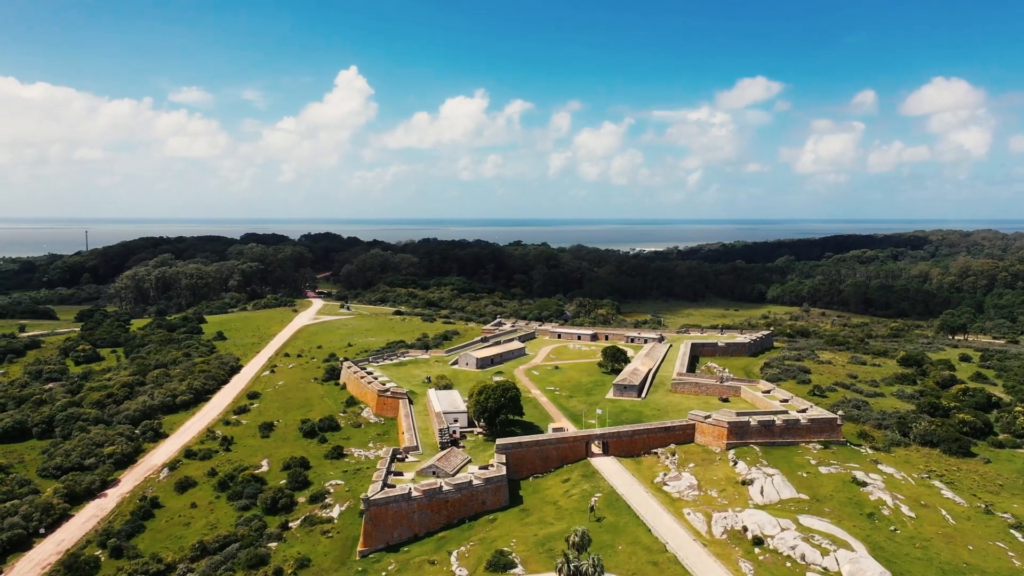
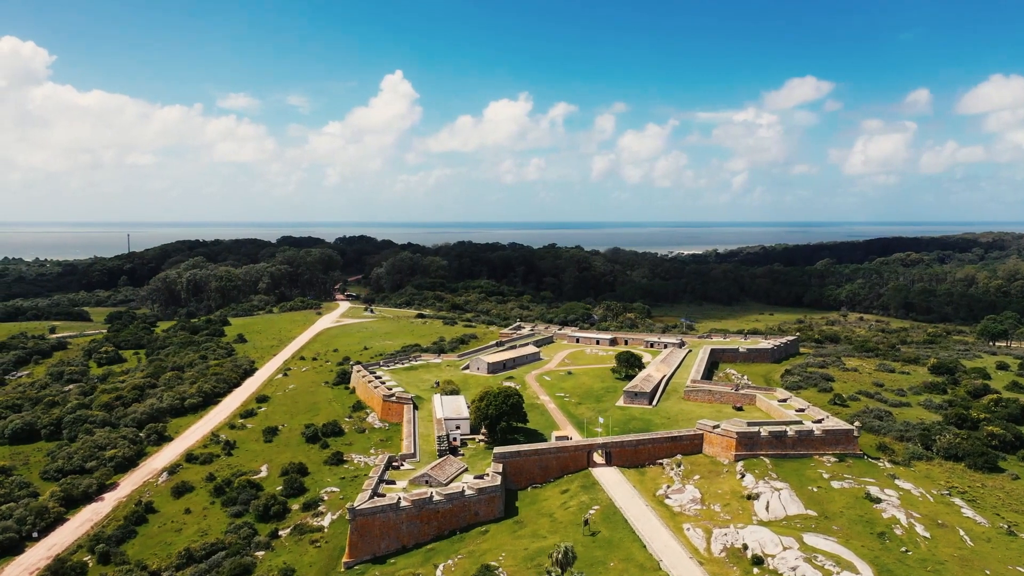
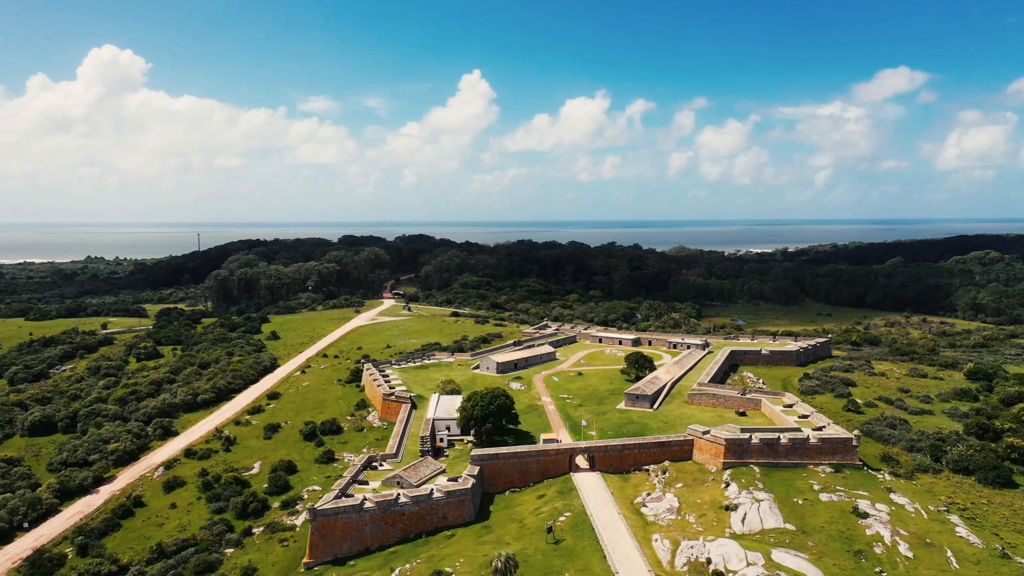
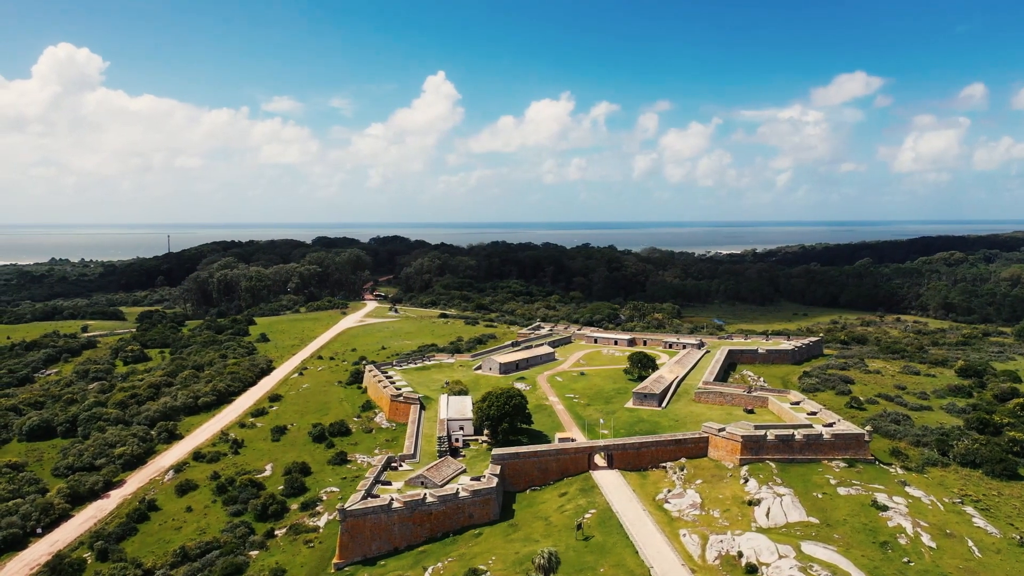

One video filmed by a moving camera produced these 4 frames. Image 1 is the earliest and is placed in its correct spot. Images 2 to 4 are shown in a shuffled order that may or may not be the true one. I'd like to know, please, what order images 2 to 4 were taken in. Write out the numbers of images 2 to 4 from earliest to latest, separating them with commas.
2, 4, 3
